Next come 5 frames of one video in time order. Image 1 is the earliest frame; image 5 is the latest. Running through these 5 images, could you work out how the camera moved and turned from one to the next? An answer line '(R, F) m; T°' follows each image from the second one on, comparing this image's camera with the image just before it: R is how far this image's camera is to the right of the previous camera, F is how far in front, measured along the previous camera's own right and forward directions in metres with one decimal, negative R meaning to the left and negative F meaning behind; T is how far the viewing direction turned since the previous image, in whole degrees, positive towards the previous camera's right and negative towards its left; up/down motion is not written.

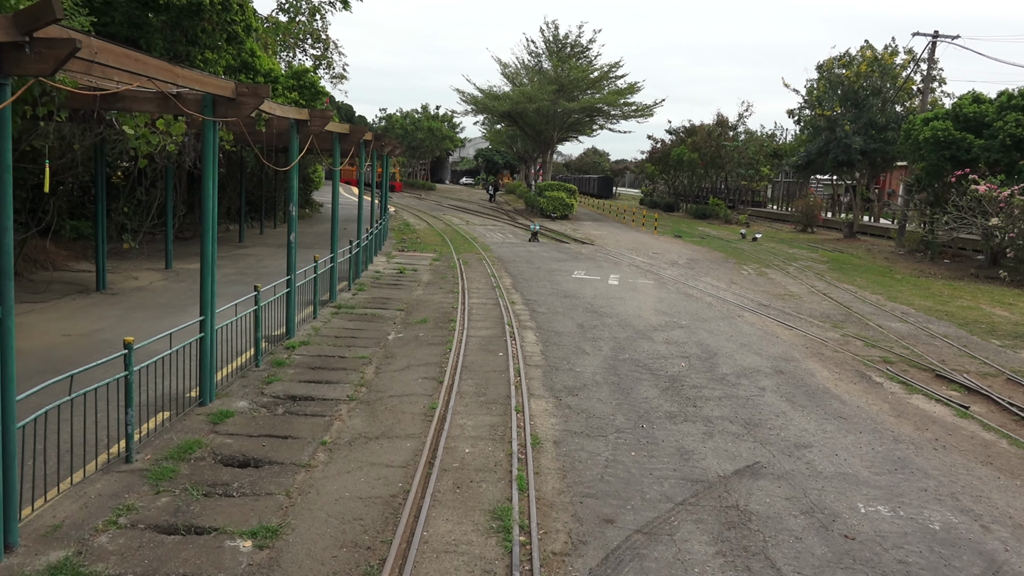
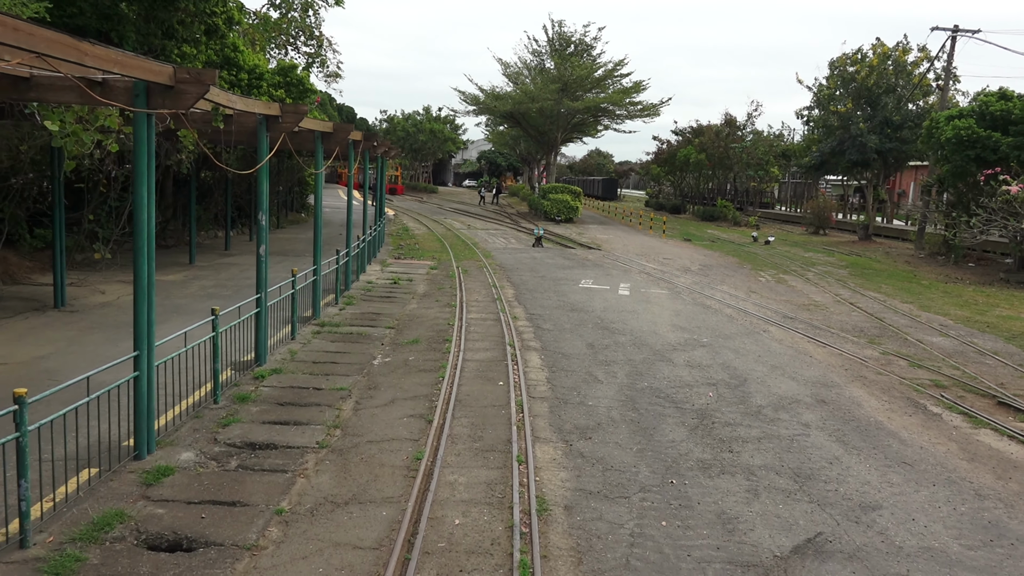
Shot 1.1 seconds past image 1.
(0.0, +1.4) m; 0°
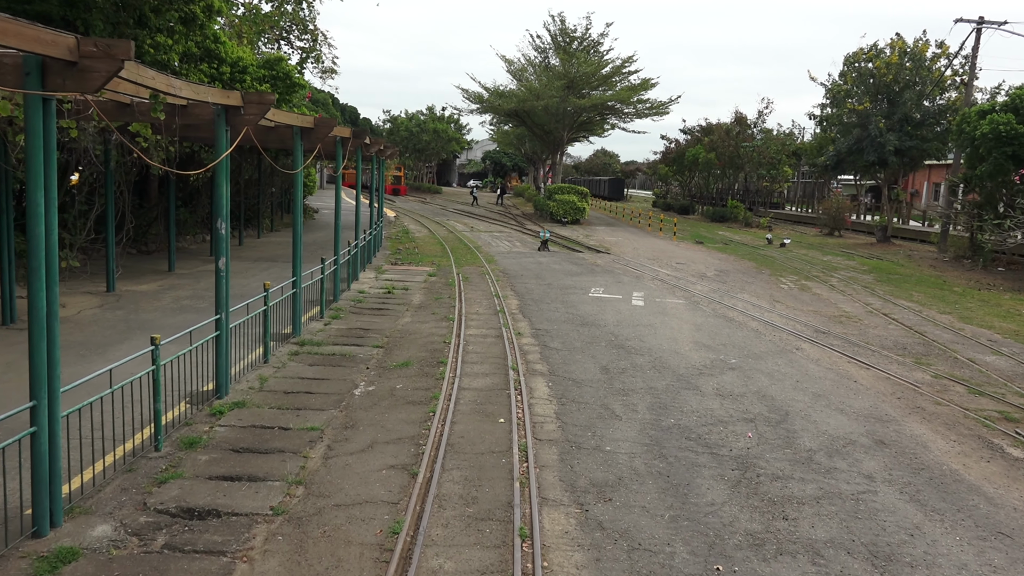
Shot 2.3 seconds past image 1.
(0.0, +1.4) m; 0°
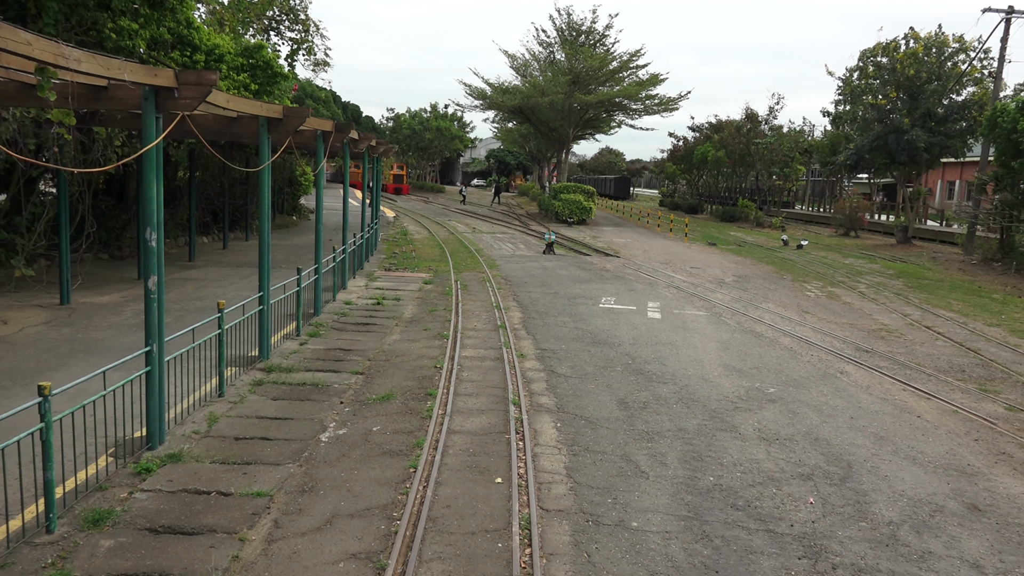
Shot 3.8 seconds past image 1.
(0.0, +1.6) m; 0°
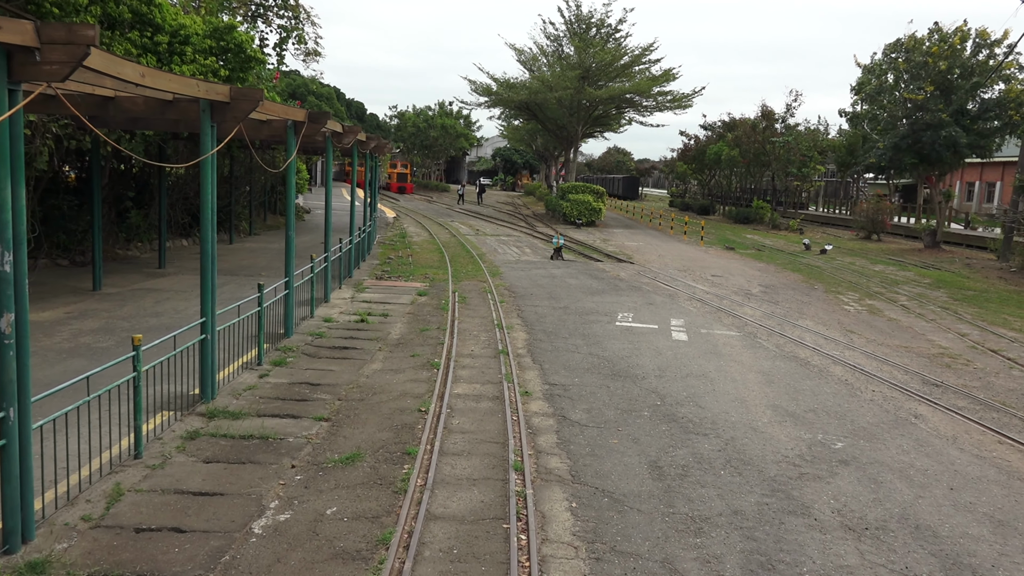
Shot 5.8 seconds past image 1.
(0.0, +1.9) m; 0°
